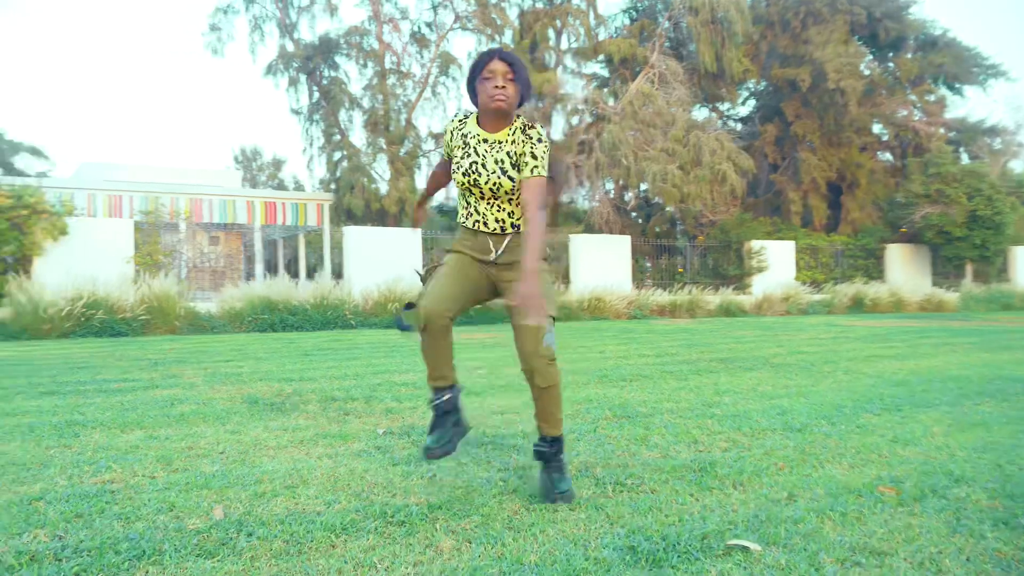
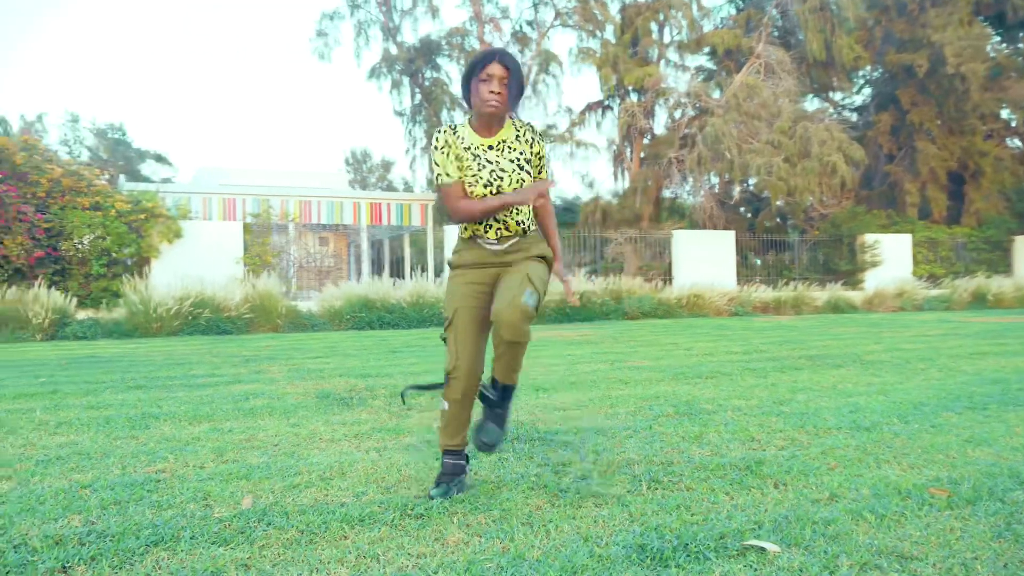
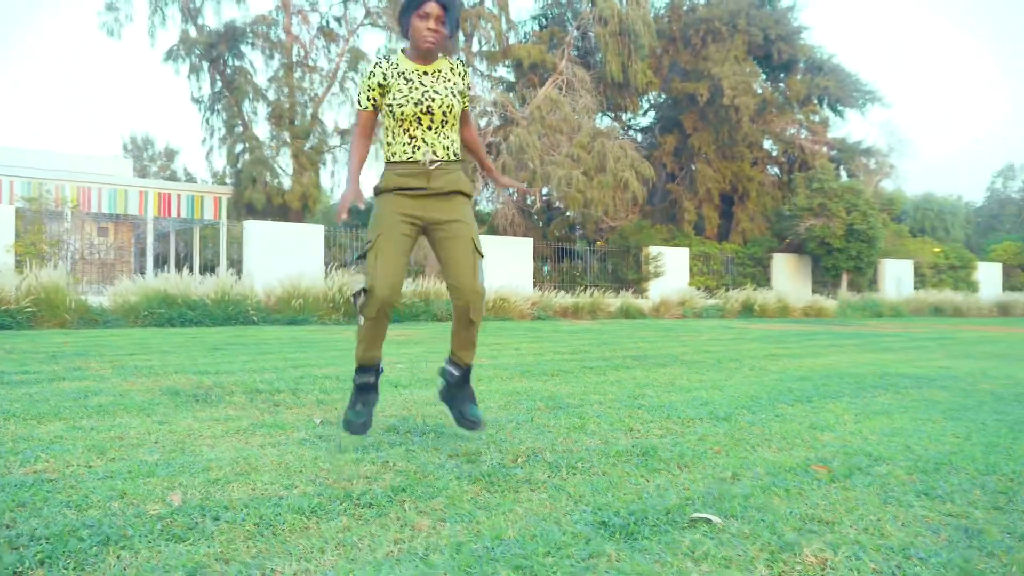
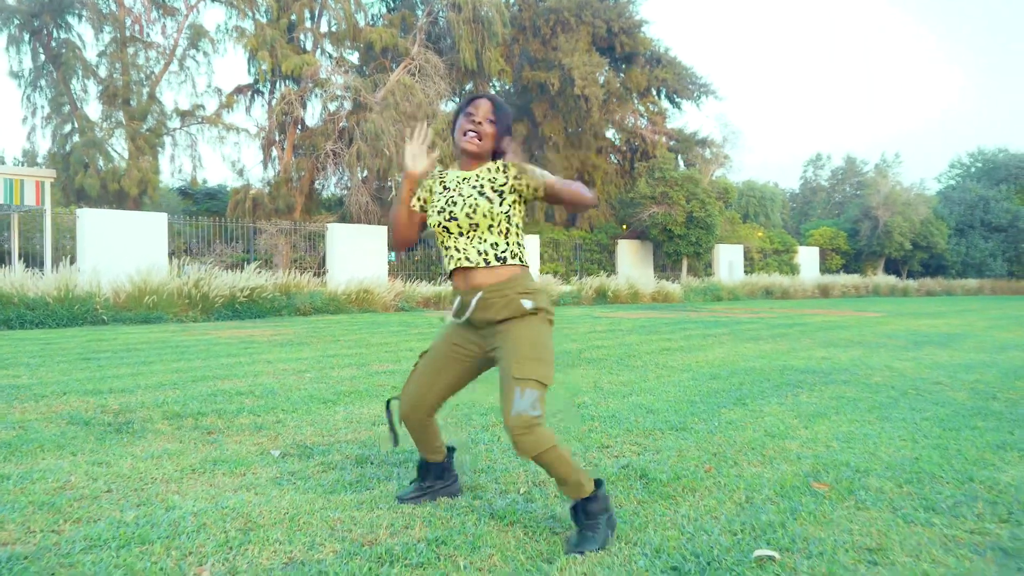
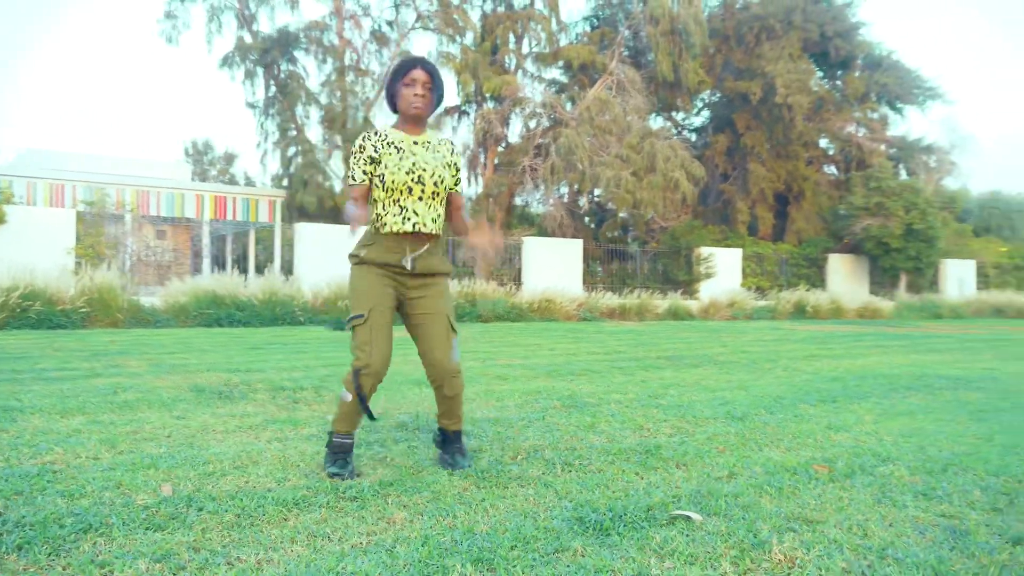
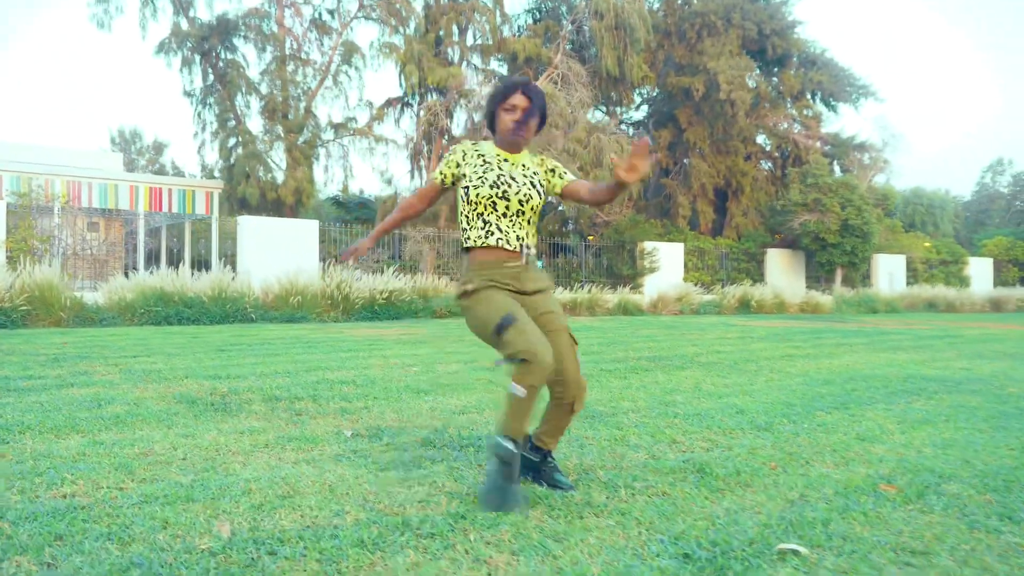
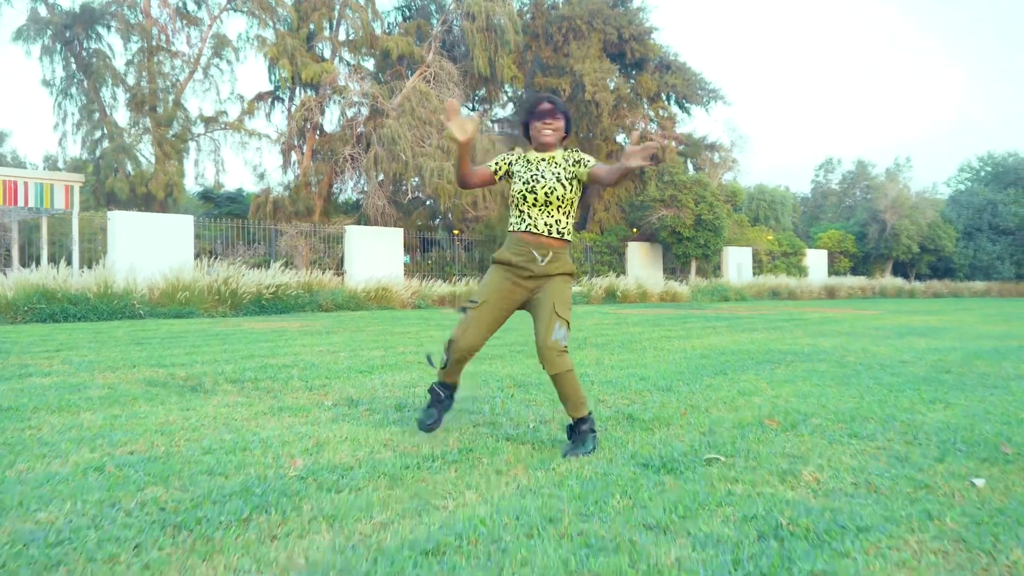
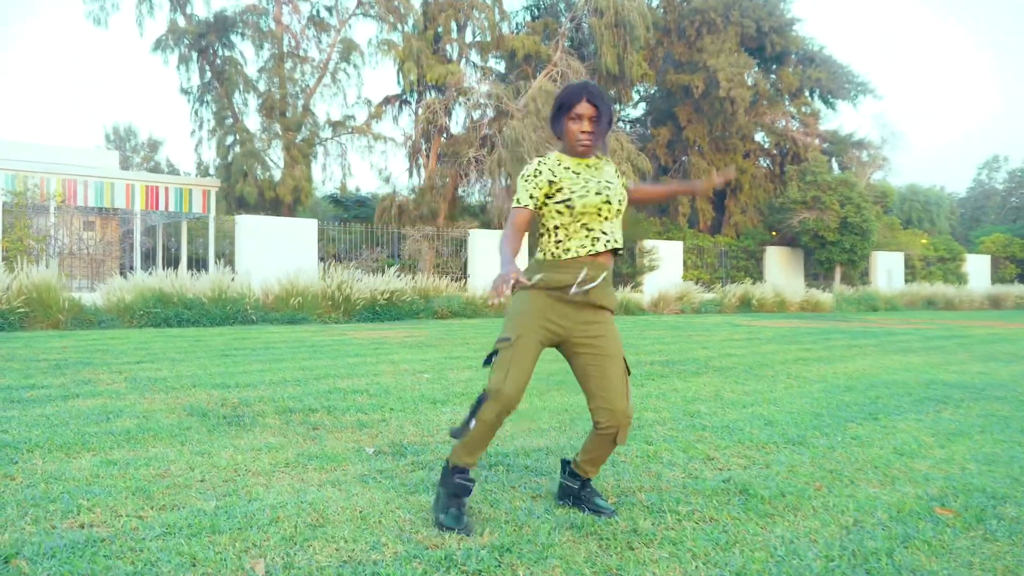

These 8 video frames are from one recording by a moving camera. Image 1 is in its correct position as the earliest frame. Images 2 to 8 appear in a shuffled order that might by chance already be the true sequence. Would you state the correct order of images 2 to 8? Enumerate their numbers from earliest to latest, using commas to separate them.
2, 5, 3, 6, 8, 7, 4
